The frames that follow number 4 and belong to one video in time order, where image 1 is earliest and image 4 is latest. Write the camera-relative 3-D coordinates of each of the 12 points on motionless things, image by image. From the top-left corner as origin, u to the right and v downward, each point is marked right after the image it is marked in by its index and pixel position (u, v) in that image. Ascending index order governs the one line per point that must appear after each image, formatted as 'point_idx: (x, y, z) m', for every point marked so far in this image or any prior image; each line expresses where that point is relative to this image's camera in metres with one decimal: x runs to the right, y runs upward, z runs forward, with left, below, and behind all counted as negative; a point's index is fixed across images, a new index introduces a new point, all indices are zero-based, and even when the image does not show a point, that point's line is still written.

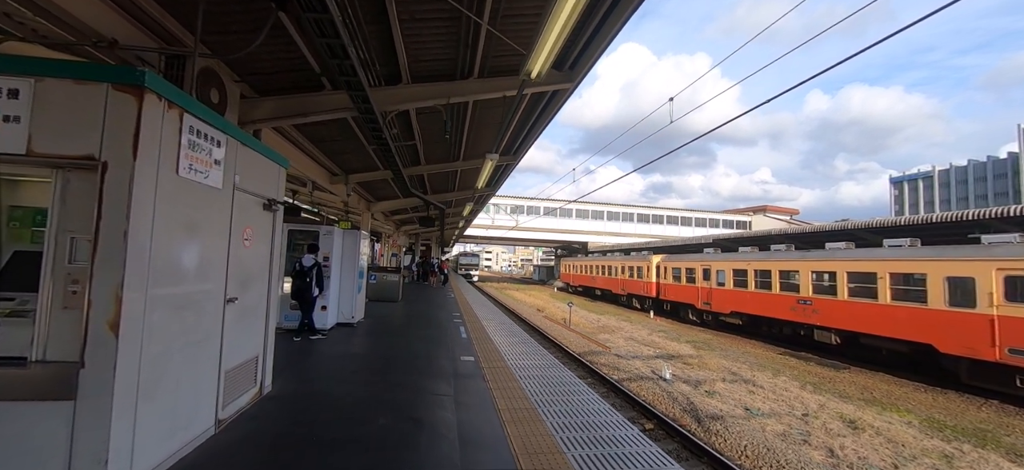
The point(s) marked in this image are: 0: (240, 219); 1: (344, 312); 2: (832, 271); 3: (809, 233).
0: (-2.3, +0.1, +3.2) m
1: (-3.4, -1.6, +7.8) m
2: (+10.9, -1.2, +12.9) m
3: (+12.8, +0.1, +16.3) m
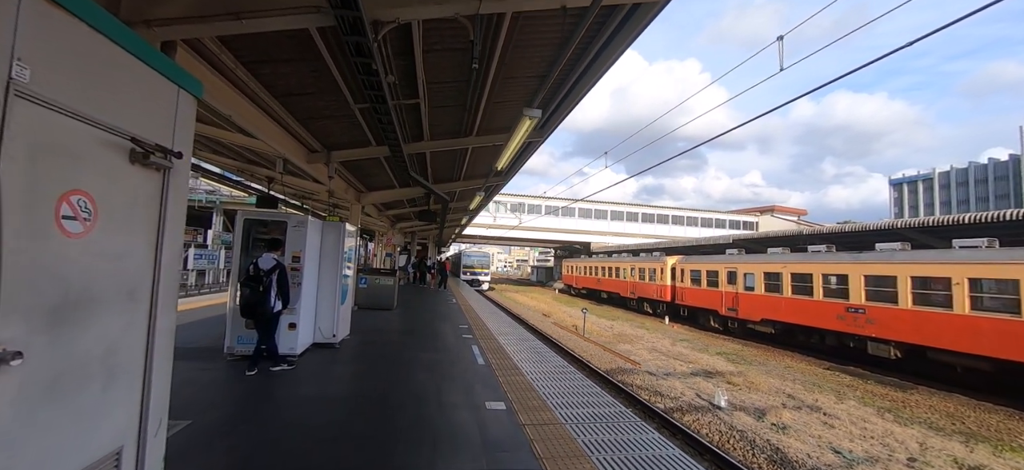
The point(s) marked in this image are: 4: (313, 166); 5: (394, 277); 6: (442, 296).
0: (-1.8, +0.3, +1.4) m
1: (-3.0, -1.5, +5.9) m
2: (+11.3, -1.2, +11.3) m
3: (+13.1, +0.1, +14.7) m
4: (-3.6, +1.2, +6.8) m
5: (-3.3, -1.2, +10.5) m
6: (-2.9, -2.5, +15.6) m
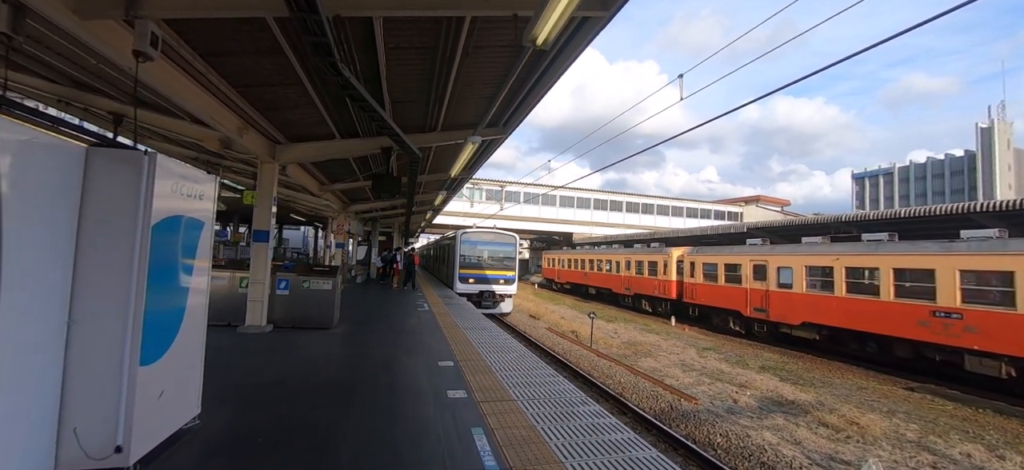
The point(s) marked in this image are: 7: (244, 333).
0: (-1.0, +0.5, -2.2) m
1: (-2.5, -1.2, +2.3) m
2: (+11.3, -0.8, +8.7) m
3: (+12.9, +0.5, +12.2) m
4: (-3.2, +1.6, +3.0) m
5: (-3.2, -0.8, +6.8) m
6: (-3.3, -2.0, +11.9) m
7: (-4.4, -1.6, +6.1) m
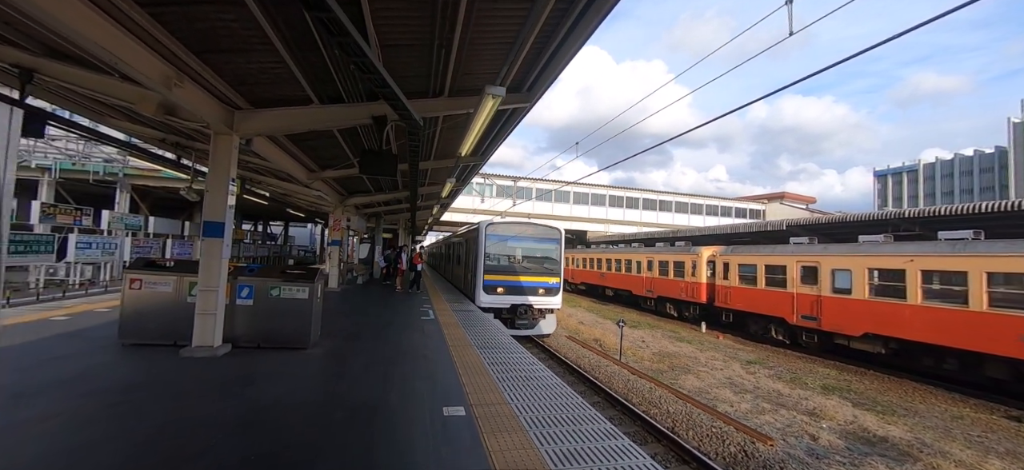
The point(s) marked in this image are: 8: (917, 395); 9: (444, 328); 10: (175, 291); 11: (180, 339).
0: (-0.8, +0.5, -3.7) m
1: (-2.2, -1.1, +0.8) m
2: (+11.7, -0.8, +7.0) m
3: (+13.4, +0.6, +10.5) m
4: (-2.9, +1.6, +1.6) m
5: (-2.8, -0.7, +5.3) m
6: (-2.8, -1.9, +10.5) m
7: (-4.0, -1.5, +4.7) m
8: (+9.8, -3.8, +9.0) m
9: (-1.4, -1.9, +7.8) m
10: (-4.5, -0.8, +5.0) m
11: (-4.4, -1.4, +5.1) m
